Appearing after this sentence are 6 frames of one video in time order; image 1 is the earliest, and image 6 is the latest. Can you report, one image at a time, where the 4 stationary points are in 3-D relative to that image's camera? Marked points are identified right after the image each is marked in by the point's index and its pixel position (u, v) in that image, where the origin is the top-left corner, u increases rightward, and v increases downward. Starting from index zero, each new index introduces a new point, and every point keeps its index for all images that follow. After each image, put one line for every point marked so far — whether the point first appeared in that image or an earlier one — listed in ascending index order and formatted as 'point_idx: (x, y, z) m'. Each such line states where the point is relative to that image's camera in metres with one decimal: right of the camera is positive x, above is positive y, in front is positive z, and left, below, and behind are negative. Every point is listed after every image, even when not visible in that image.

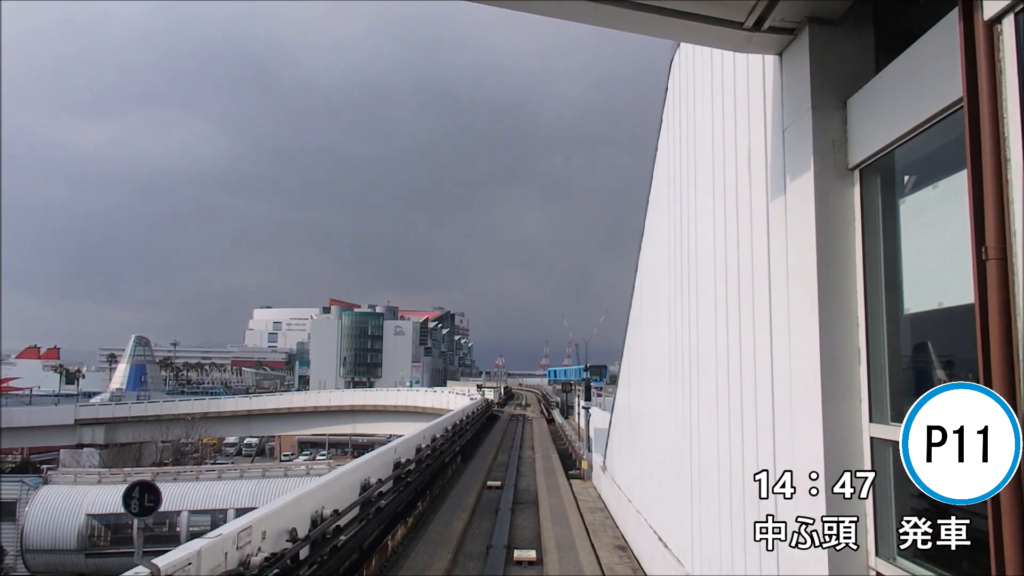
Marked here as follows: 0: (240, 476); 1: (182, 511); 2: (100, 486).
0: (-7.9, -5.4, +19.4) m
1: (-8.7, -5.9, +17.9) m
2: (-11.6, -5.6, +18.9) m
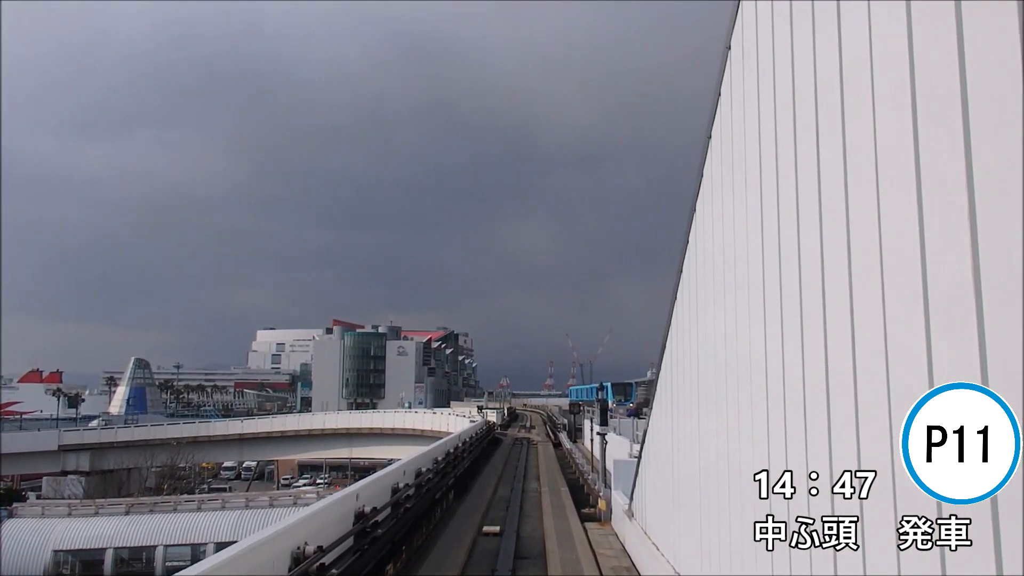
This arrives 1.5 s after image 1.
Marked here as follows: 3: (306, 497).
0: (-7.8, -5.8, +18.0) m
1: (-8.6, -6.3, +16.4) m
2: (-11.5, -6.0, +17.5) m
3: (-5.7, -5.8, +18.8) m
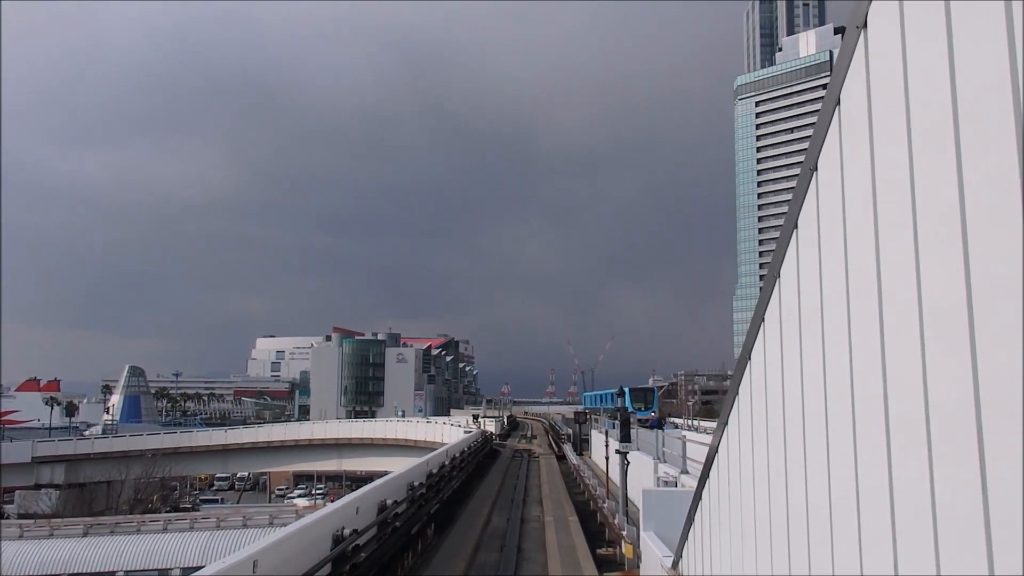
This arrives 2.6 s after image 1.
0: (-7.8, -5.8, +16.3) m
1: (-8.6, -6.2, +14.7) m
2: (-11.5, -5.9, +15.8) m
3: (-5.8, -5.8, +17.1) m
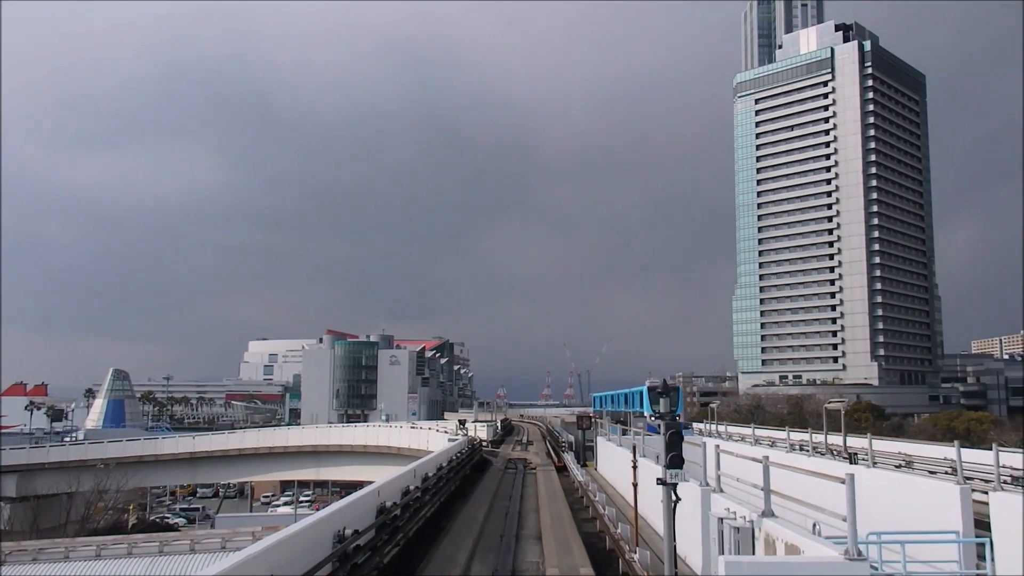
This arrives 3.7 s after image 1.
0: (-7.9, -5.5, +14.0) m
1: (-8.8, -5.9, +12.4) m
2: (-11.6, -5.7, +13.5) m
3: (-5.9, -5.5, +14.9) m
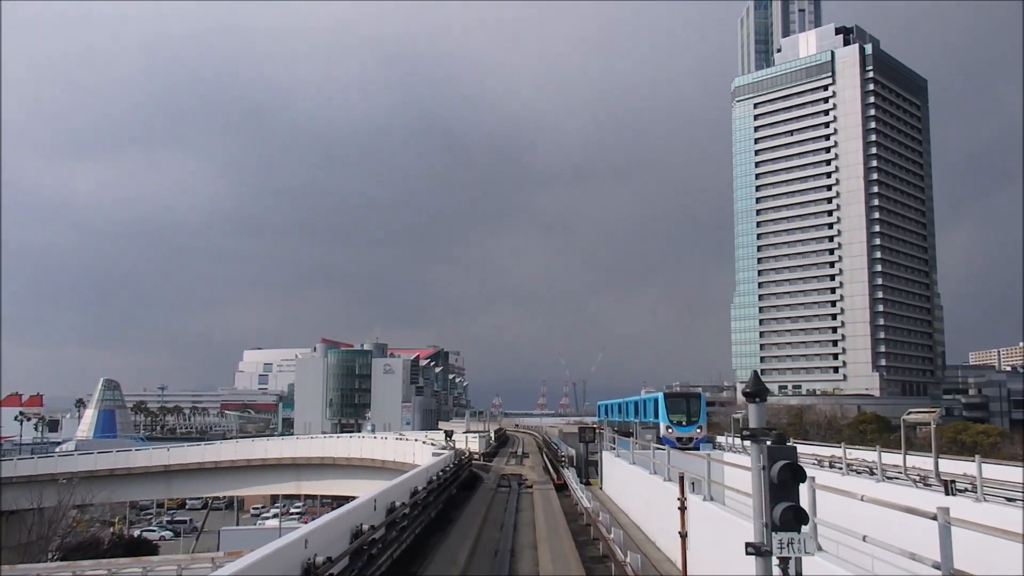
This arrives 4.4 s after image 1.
0: (-8.0, -5.4, +12.4) m
1: (-8.9, -5.8, +10.8) m
2: (-11.7, -5.6, +11.9) m
3: (-6.0, -5.4, +13.2) m
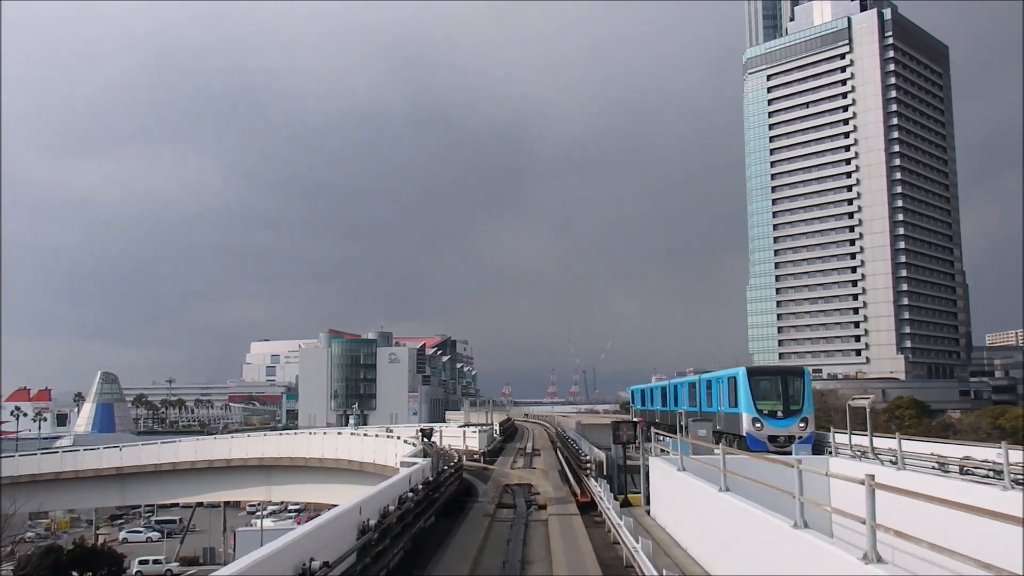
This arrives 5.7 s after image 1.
0: (-7.9, -4.7, +9.0) m
1: (-8.8, -5.1, +7.5) m
2: (-11.6, -4.9, +8.6) m
3: (-5.9, -4.7, +9.8) m
